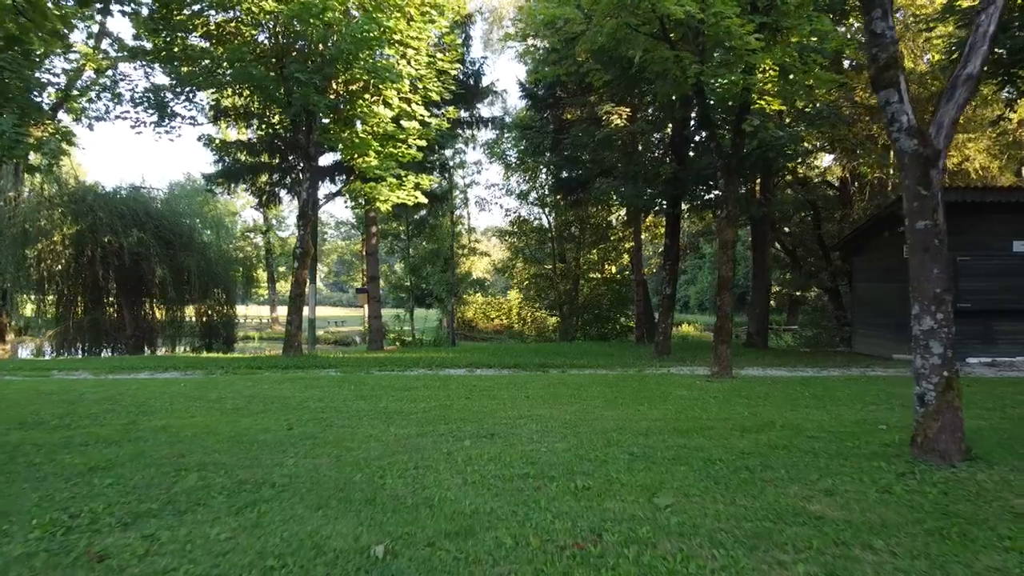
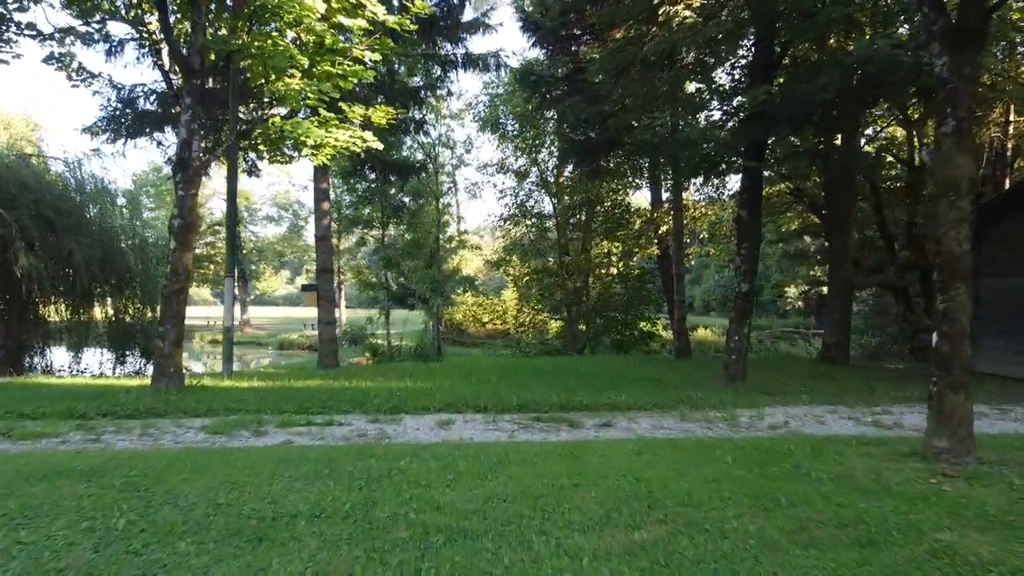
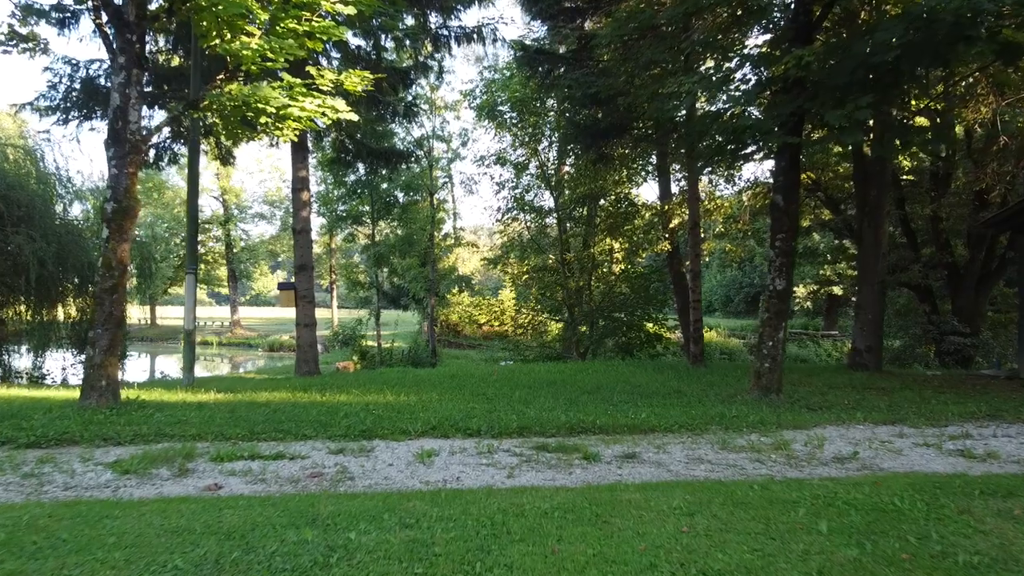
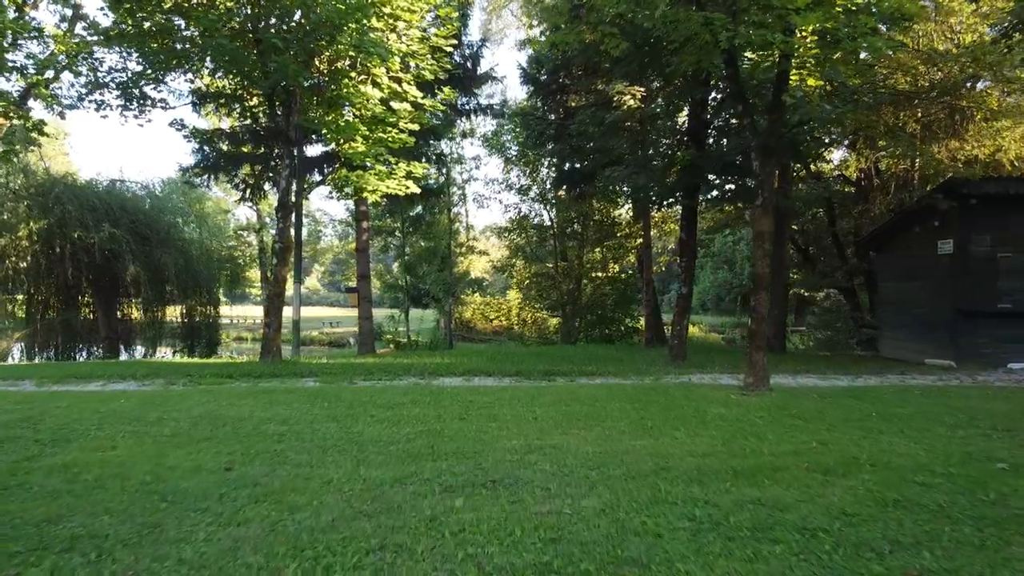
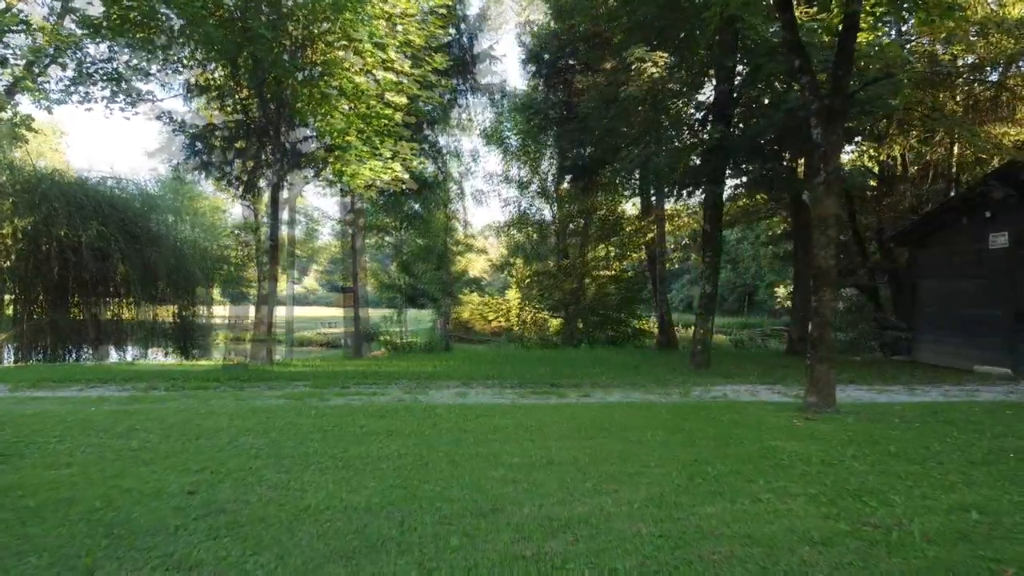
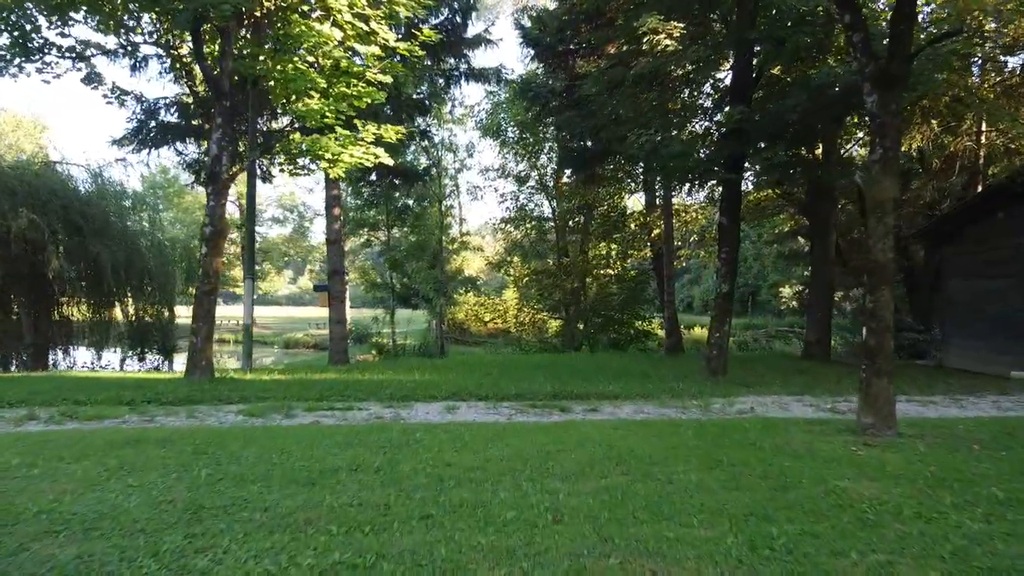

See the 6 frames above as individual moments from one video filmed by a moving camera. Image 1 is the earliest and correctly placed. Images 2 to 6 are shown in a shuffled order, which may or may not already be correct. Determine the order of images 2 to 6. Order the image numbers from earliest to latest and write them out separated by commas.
4, 5, 6, 2, 3
